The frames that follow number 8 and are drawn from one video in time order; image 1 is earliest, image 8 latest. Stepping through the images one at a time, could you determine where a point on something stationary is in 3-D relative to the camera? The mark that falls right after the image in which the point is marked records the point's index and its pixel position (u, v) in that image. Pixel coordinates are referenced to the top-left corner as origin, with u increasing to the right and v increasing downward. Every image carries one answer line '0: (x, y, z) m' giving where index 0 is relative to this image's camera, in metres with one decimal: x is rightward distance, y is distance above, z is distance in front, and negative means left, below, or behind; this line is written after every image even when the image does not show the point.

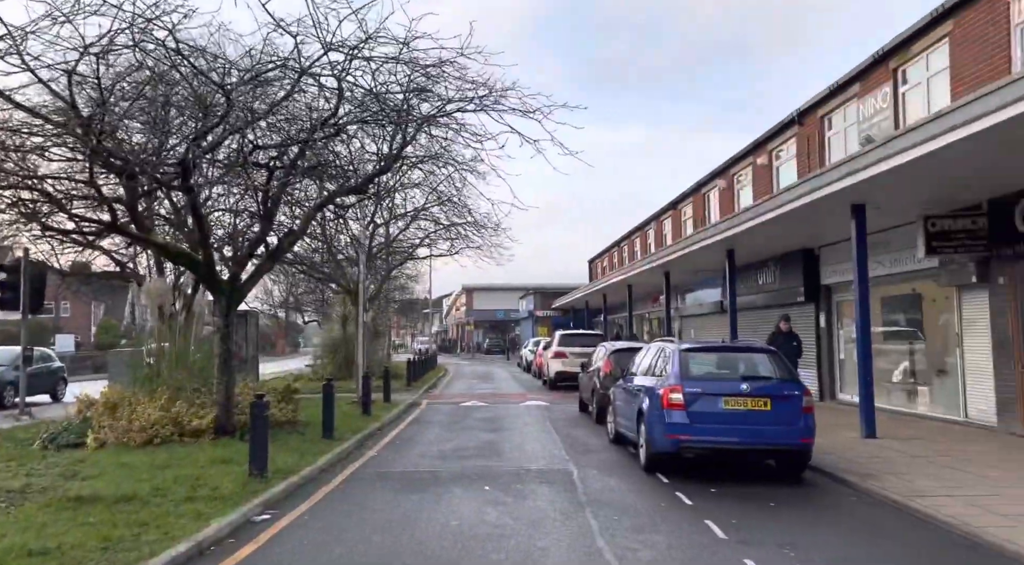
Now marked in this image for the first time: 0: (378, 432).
0: (-2.3, -2.6, +12.6) m
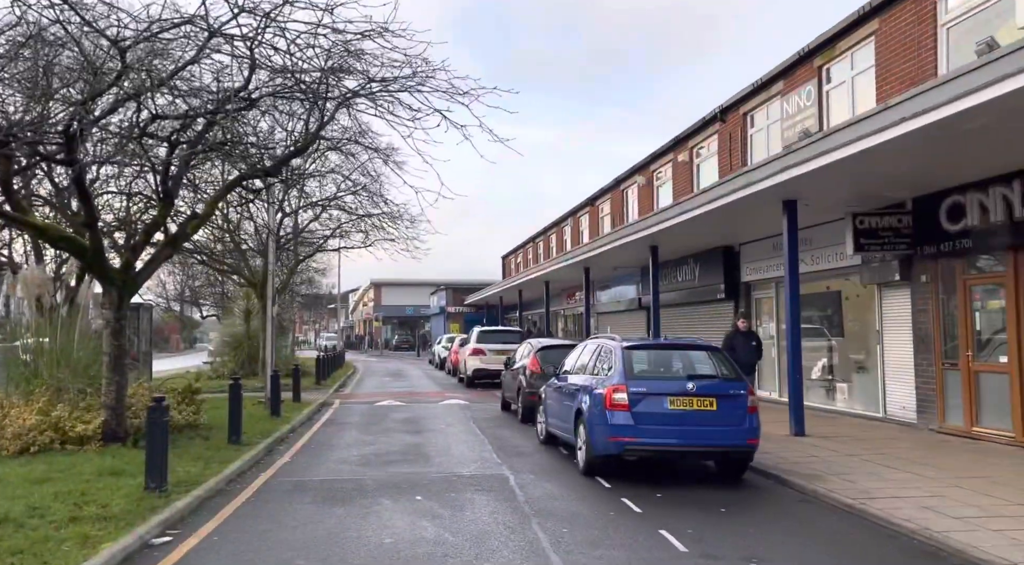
0: (-3.5, -2.5, +11.7) m
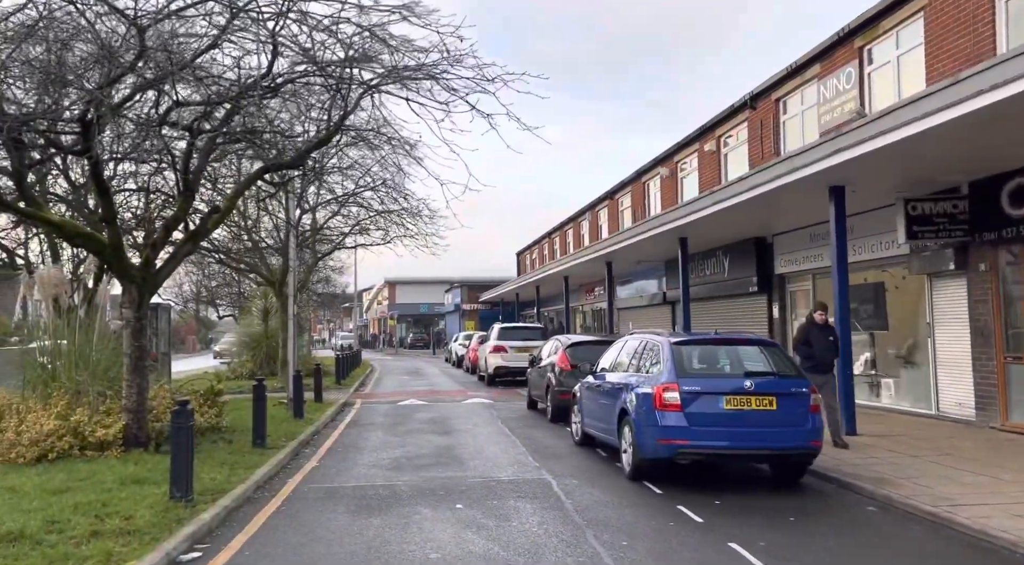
0: (-3.0, -2.4, +11.3) m
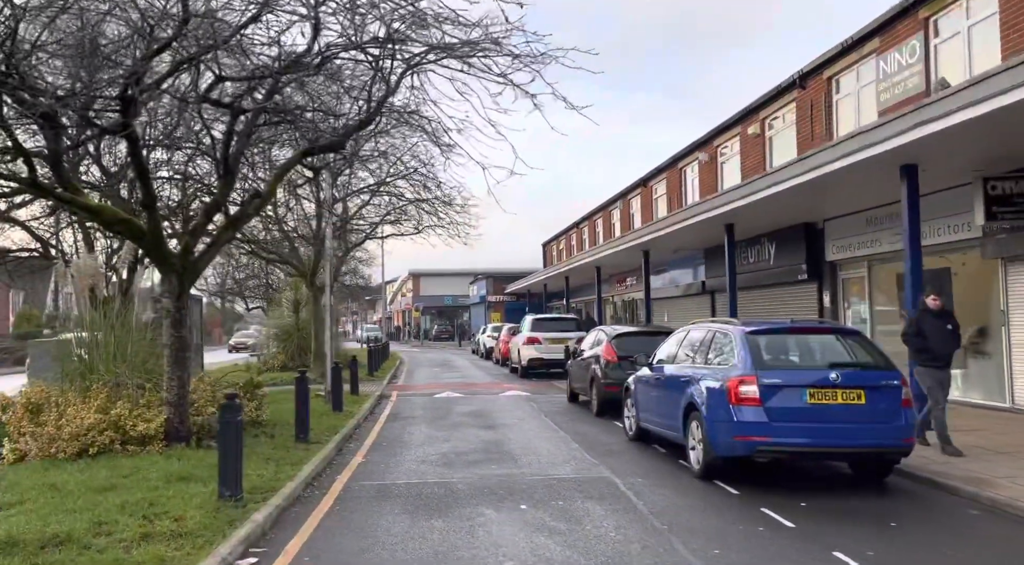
0: (-2.3, -2.3, +11.0) m
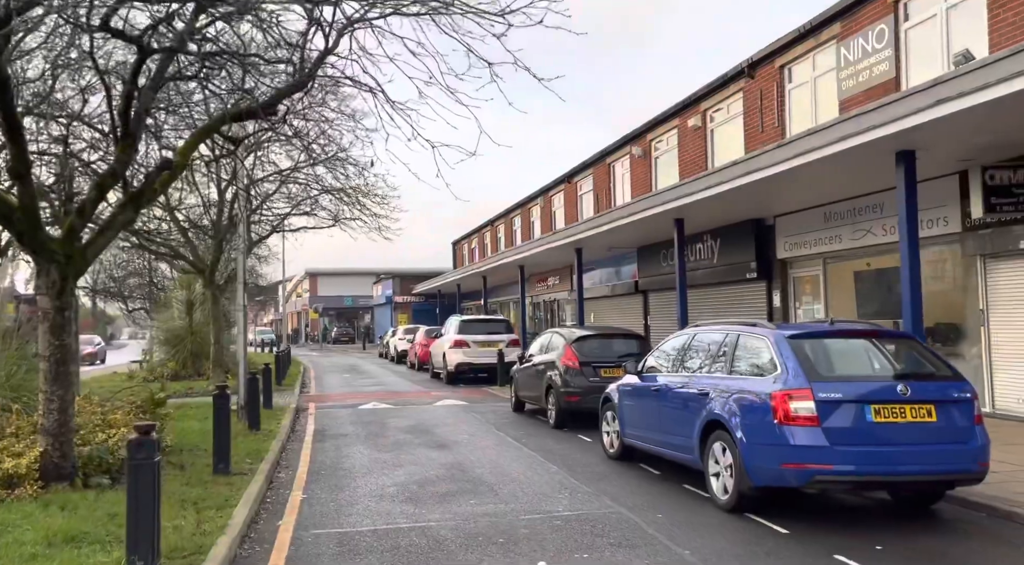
0: (-2.9, -2.2, +9.2) m
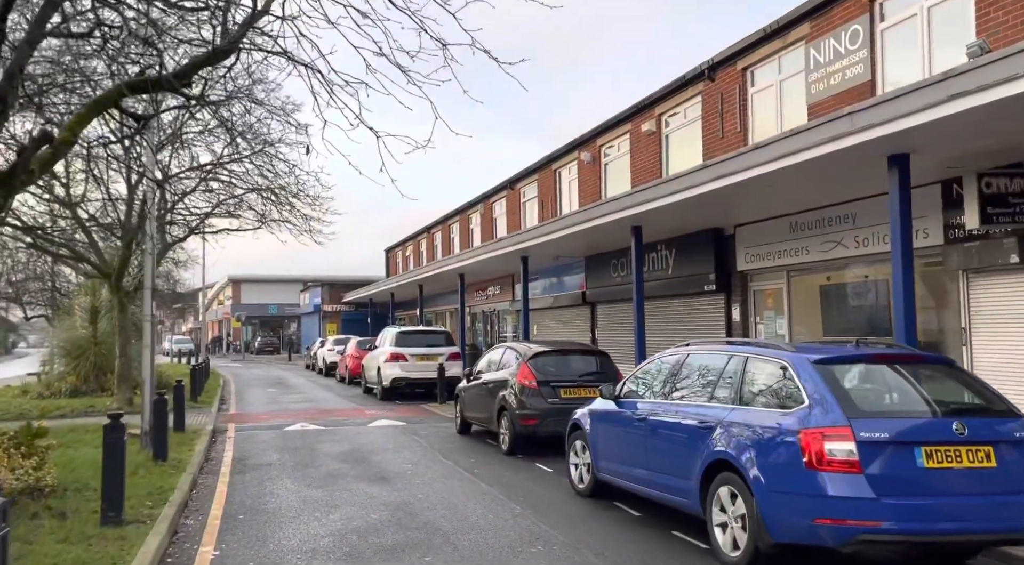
0: (-3.4, -2.3, +7.8) m
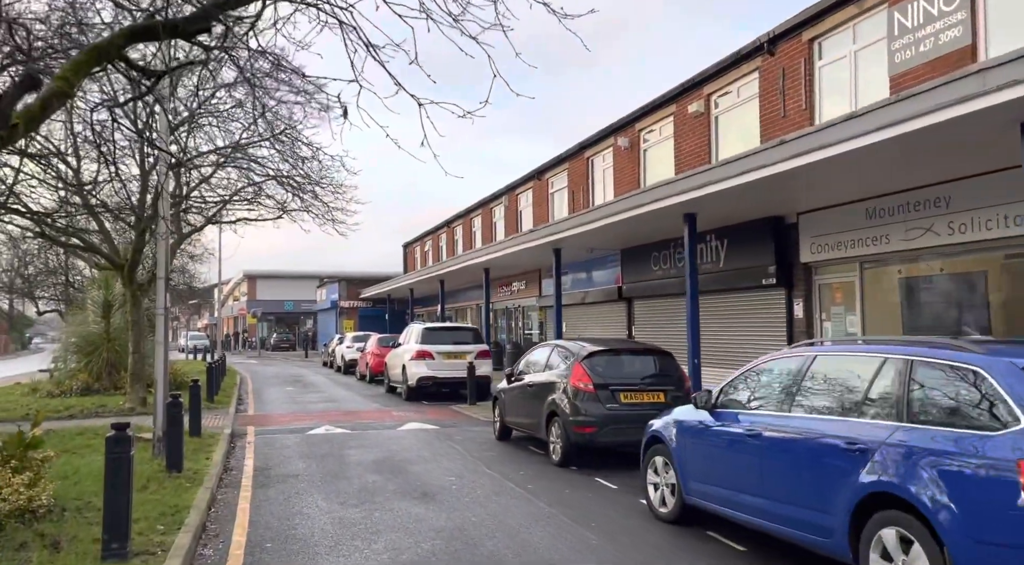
0: (-2.8, -2.2, +6.7) m
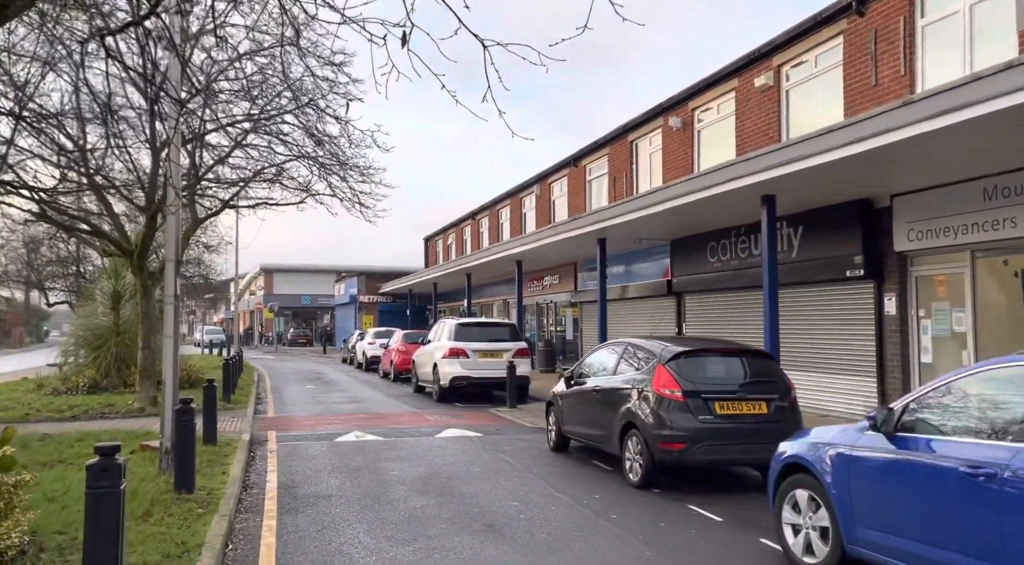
0: (-2.1, -2.0, +5.4) m
